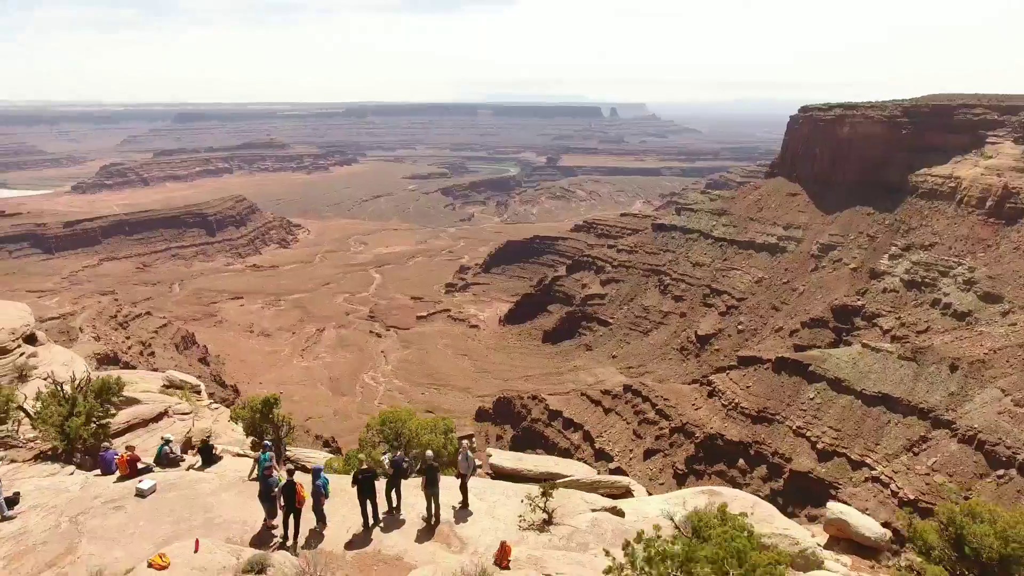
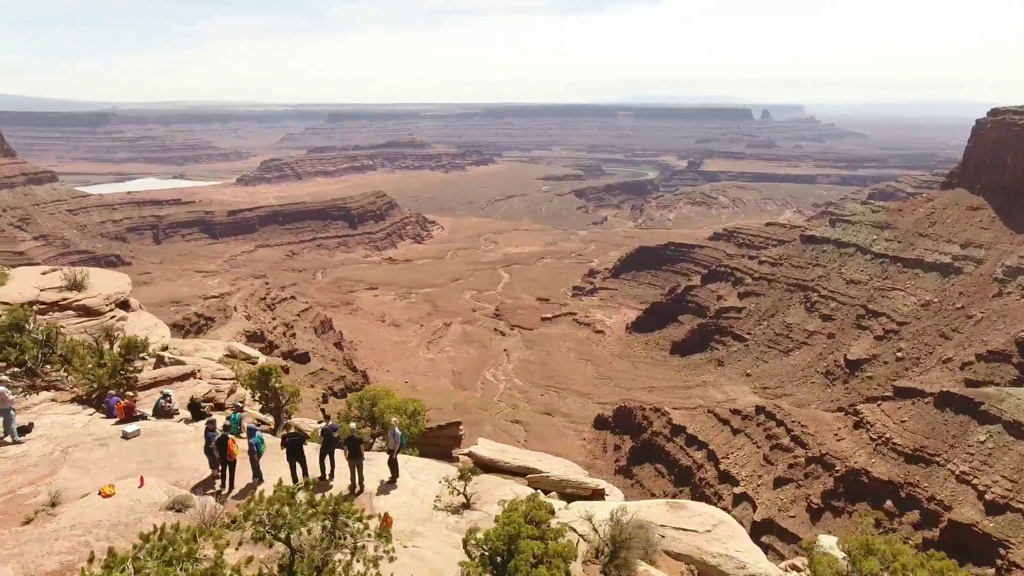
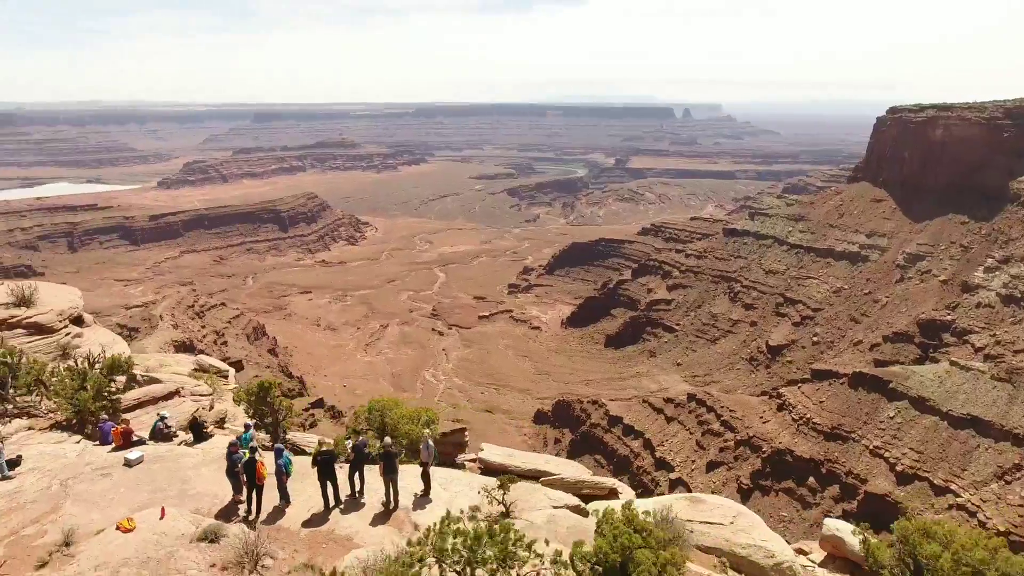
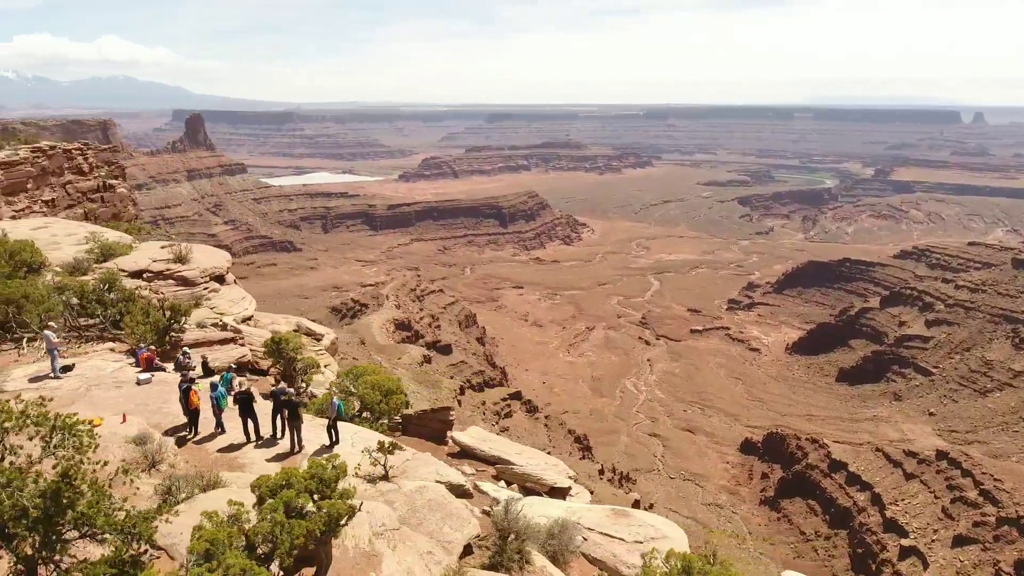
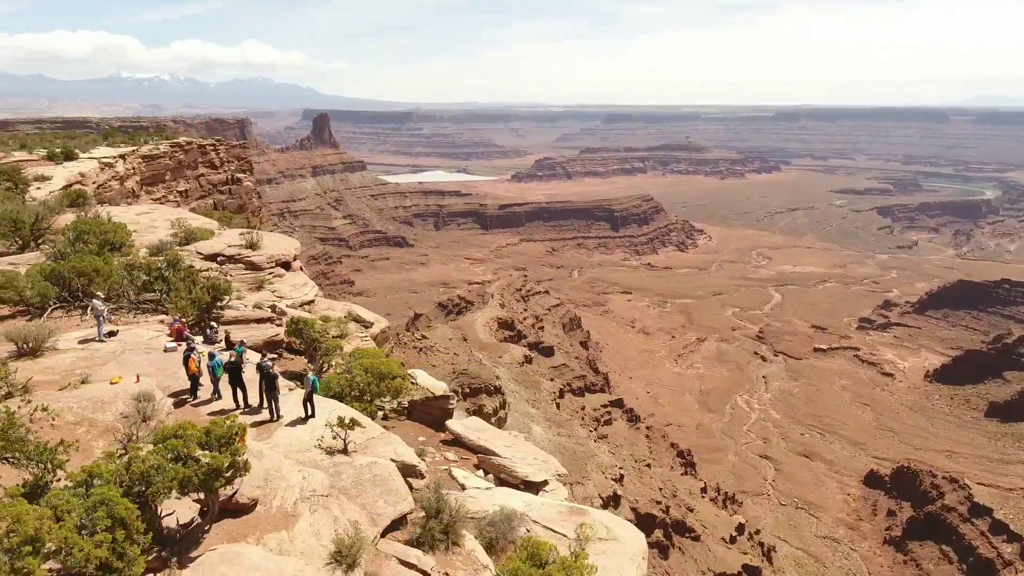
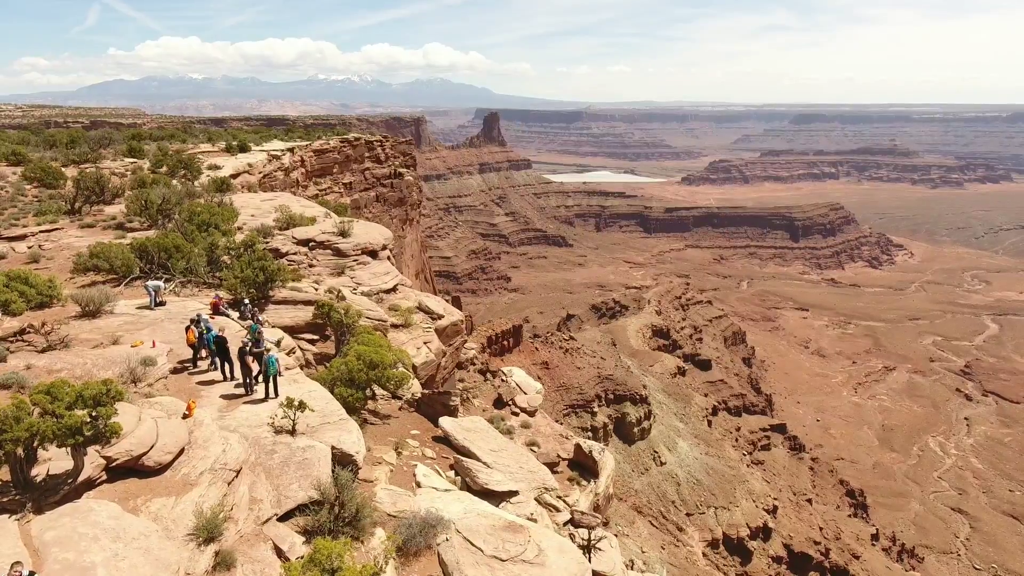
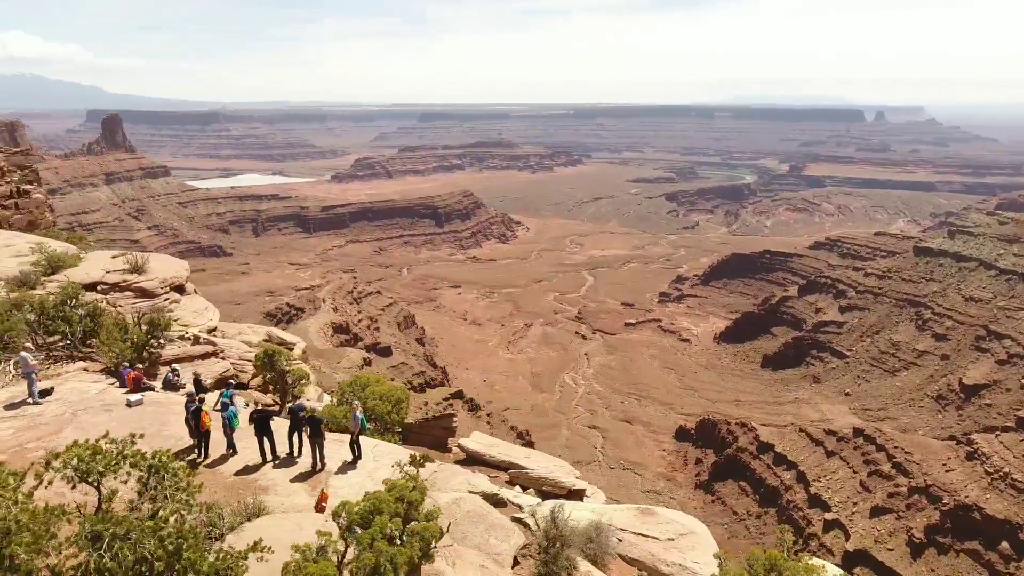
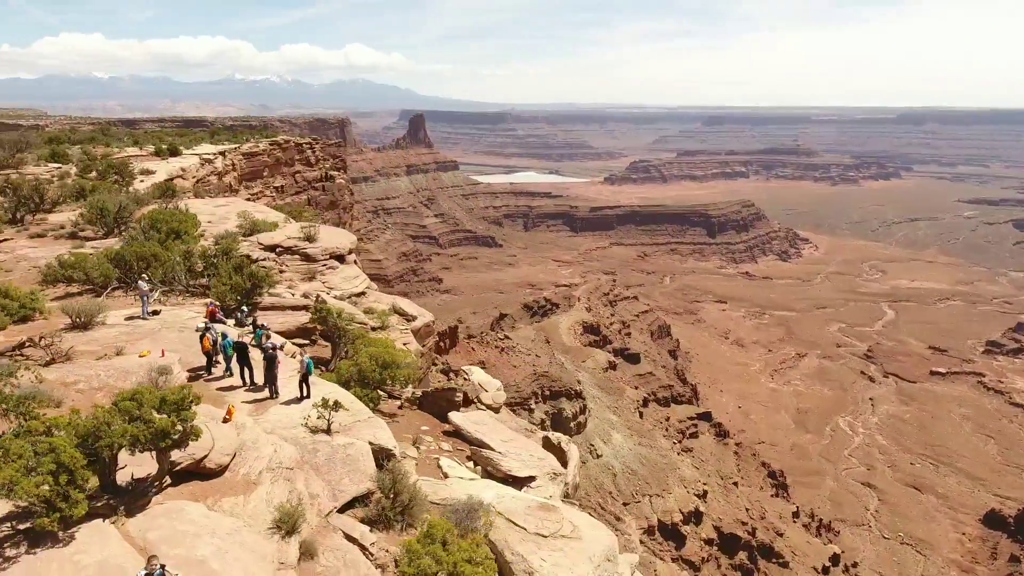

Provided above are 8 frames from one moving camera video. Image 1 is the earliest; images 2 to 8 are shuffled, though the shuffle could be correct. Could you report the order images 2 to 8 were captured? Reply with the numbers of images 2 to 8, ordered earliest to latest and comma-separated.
3, 2, 7, 4, 5, 8, 6
